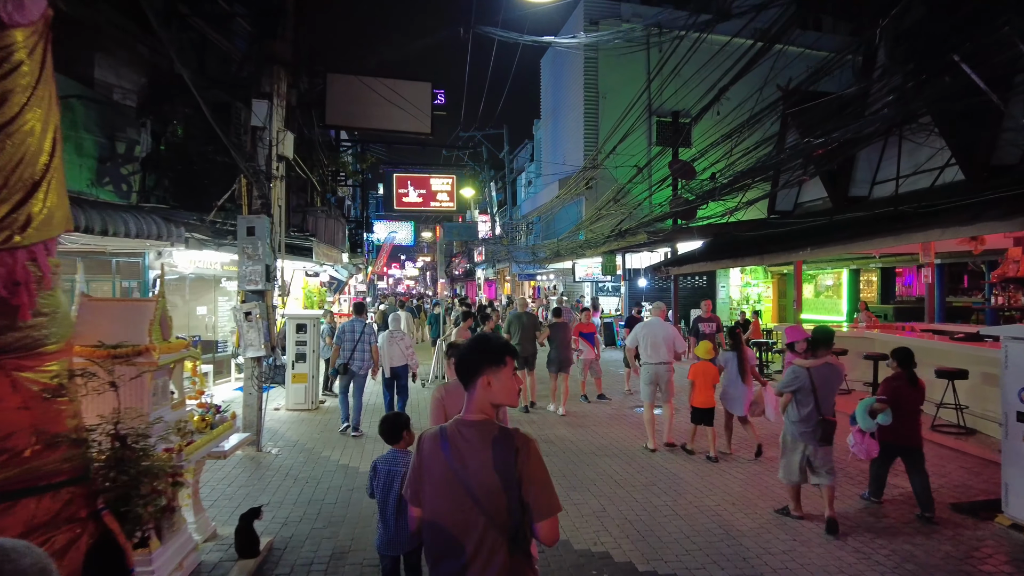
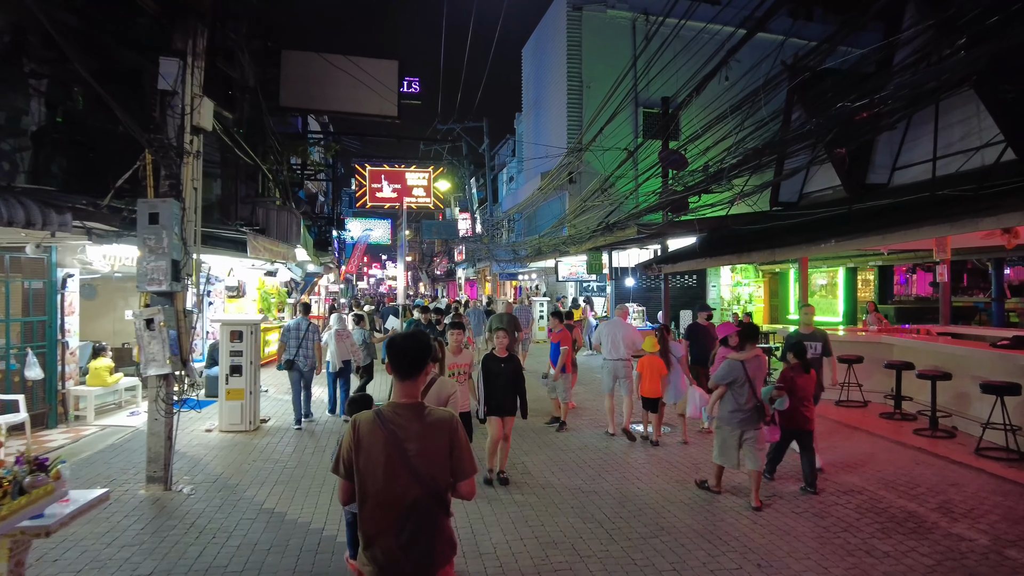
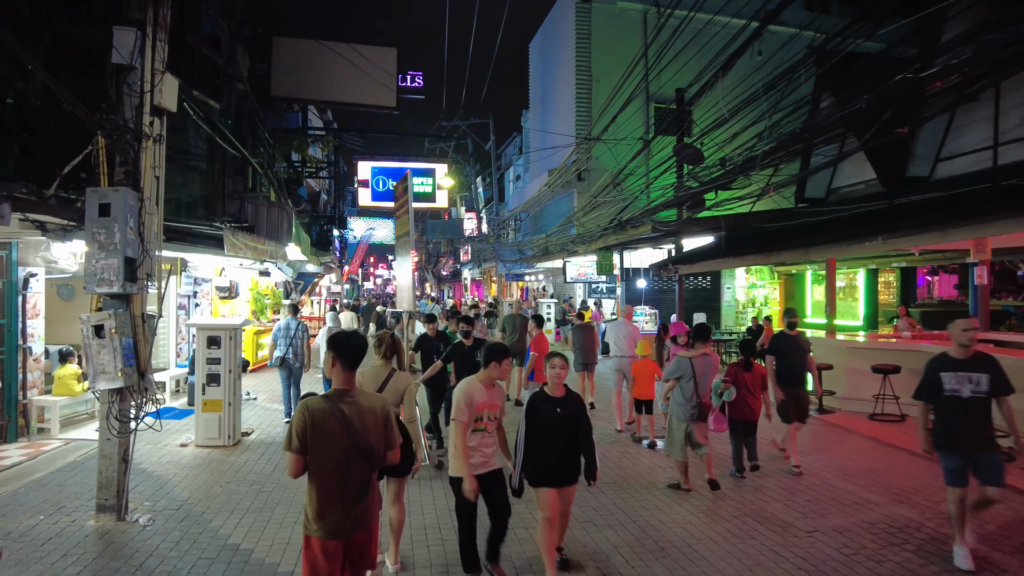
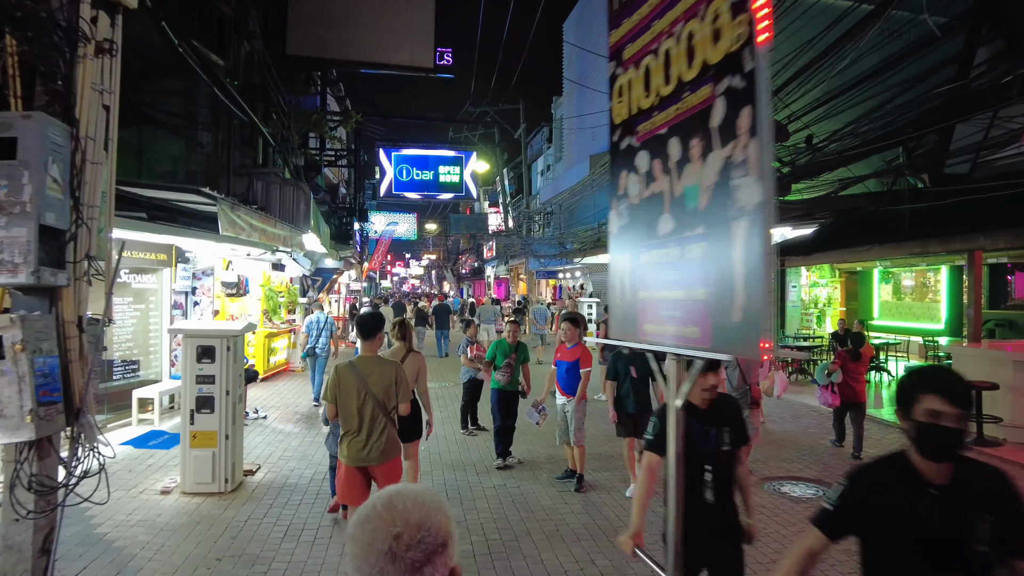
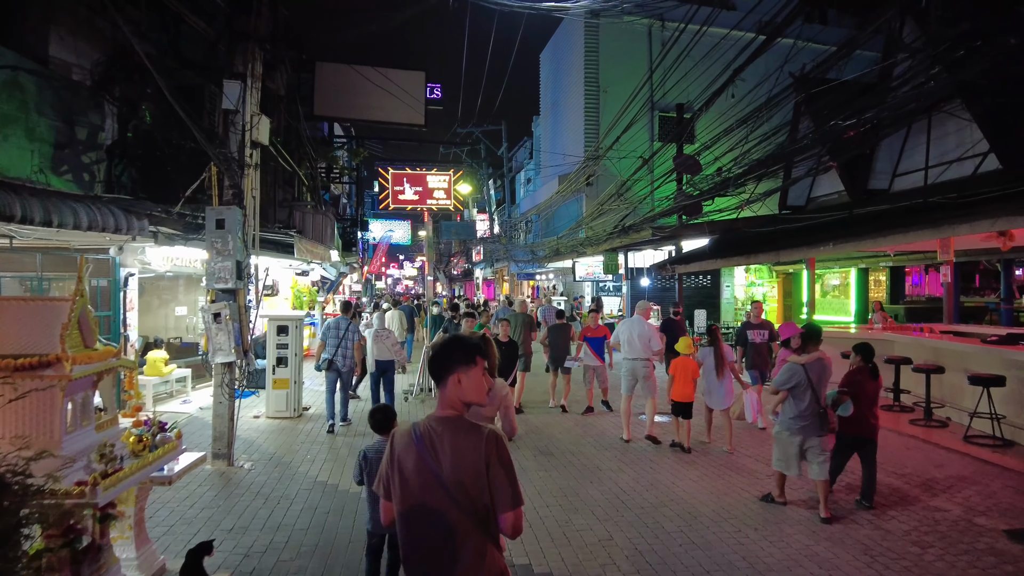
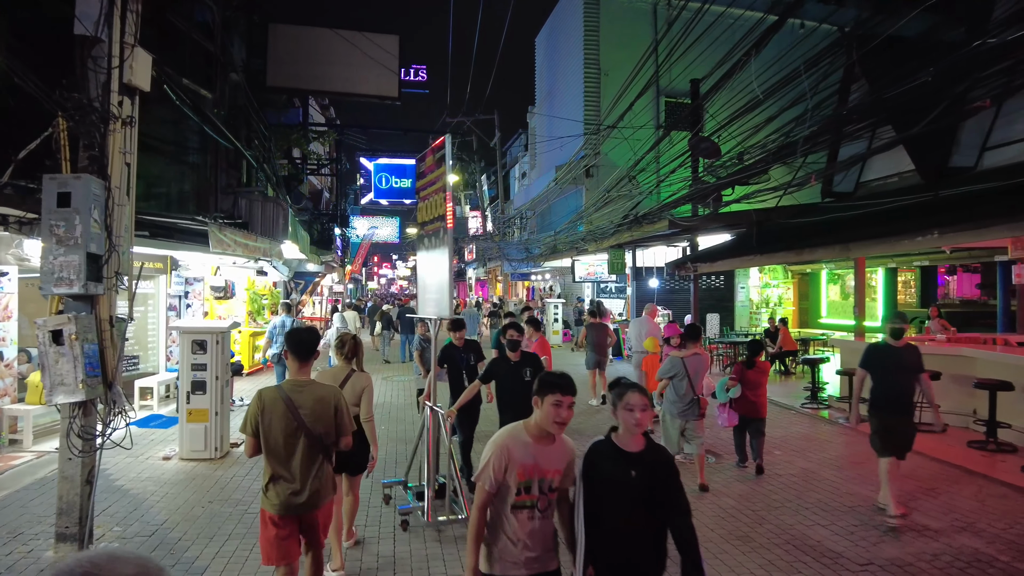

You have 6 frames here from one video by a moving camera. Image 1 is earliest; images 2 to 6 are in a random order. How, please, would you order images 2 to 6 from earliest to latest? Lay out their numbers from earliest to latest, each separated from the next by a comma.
5, 2, 3, 6, 4
